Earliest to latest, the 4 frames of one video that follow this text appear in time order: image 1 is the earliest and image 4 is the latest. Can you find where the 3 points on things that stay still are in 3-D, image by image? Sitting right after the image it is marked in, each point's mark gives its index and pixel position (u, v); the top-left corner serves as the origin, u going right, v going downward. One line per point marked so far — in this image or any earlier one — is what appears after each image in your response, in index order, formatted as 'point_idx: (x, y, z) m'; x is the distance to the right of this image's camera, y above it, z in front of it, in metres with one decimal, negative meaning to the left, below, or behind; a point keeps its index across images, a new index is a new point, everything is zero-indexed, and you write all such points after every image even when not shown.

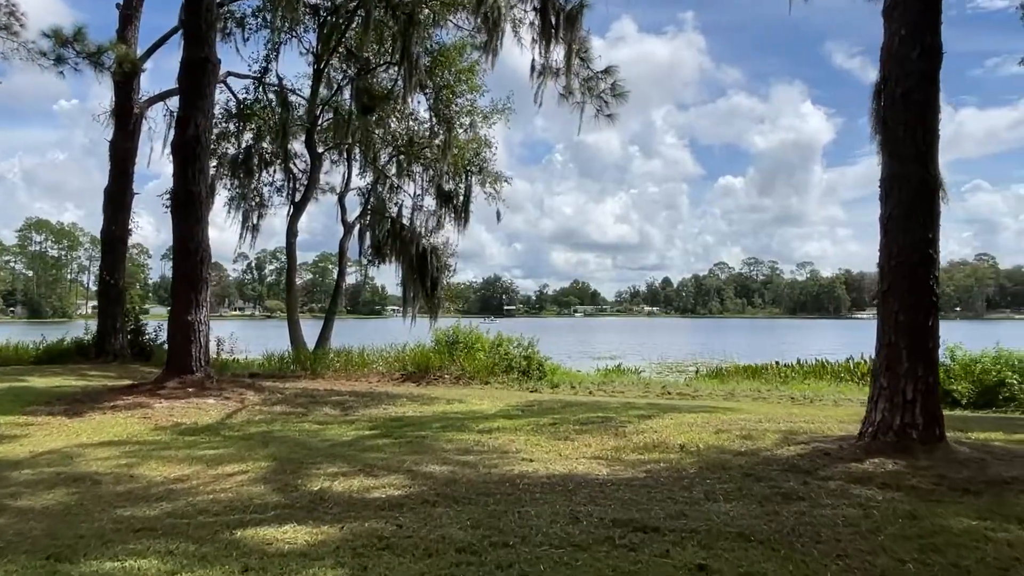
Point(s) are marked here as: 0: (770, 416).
0: (+3.1, -1.5, +8.3) m
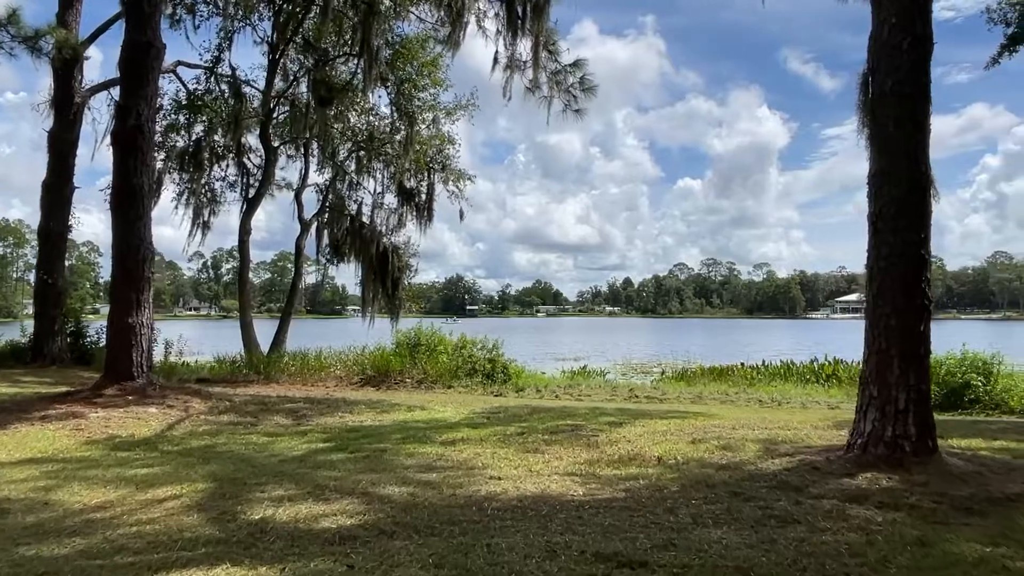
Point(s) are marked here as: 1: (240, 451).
0: (+2.7, -1.5, +8.0) m
1: (-2.4, -1.4, +6.1) m
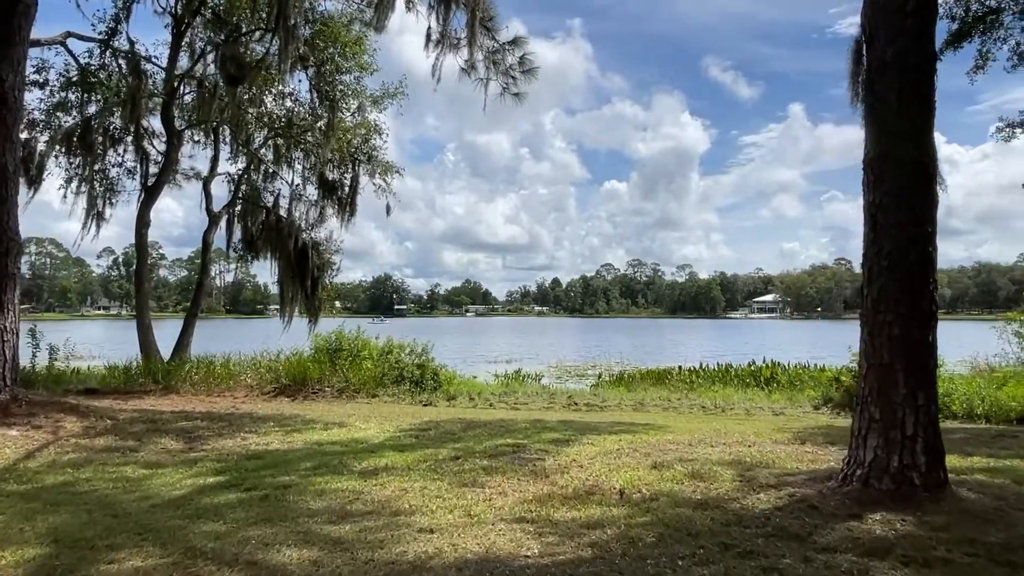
0: (+2.0, -1.6, +7.3) m
1: (-2.9, -1.4, +4.9) m
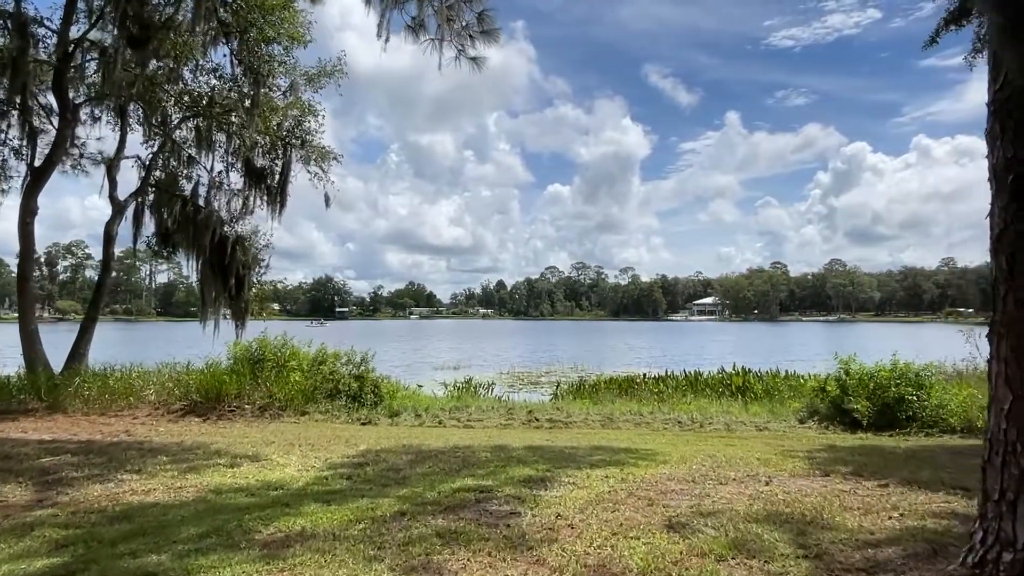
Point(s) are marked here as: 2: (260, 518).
0: (+1.6, -1.6, +5.9) m
1: (-3.0, -1.4, +3.1) m
2: (-1.6, -1.4, +4.4) m
